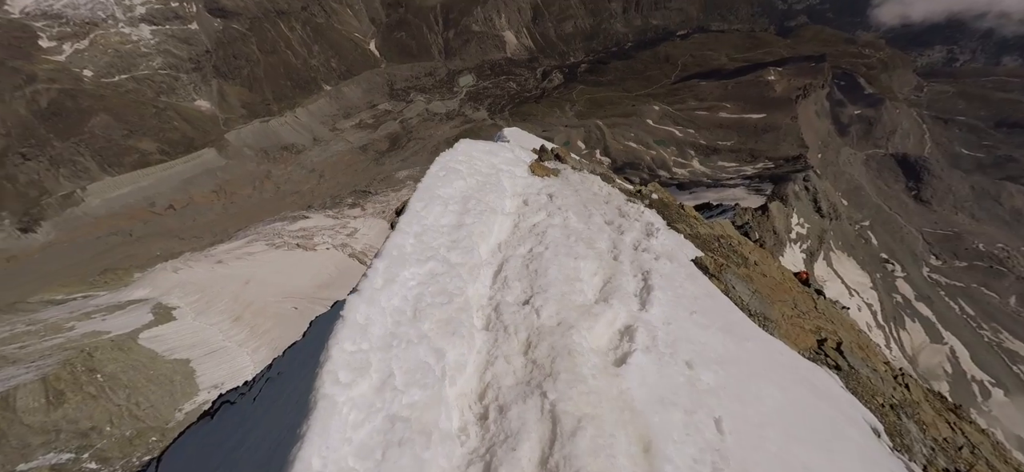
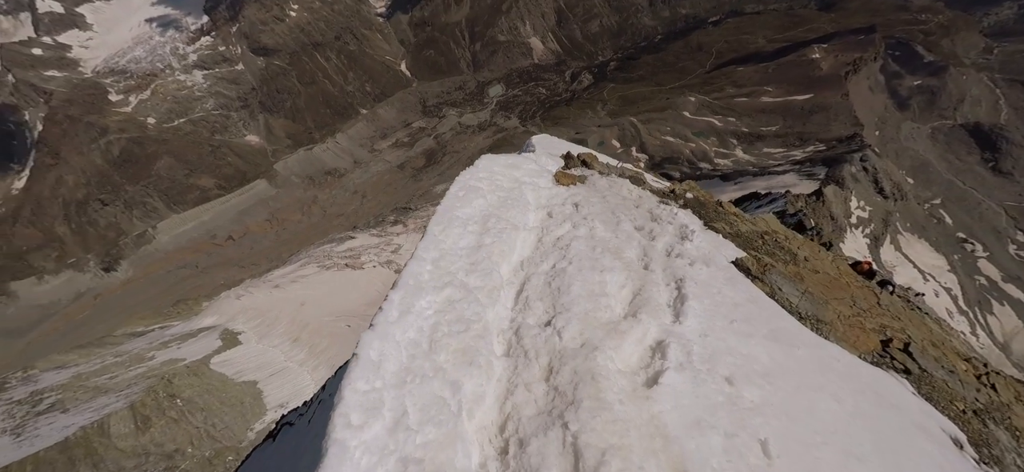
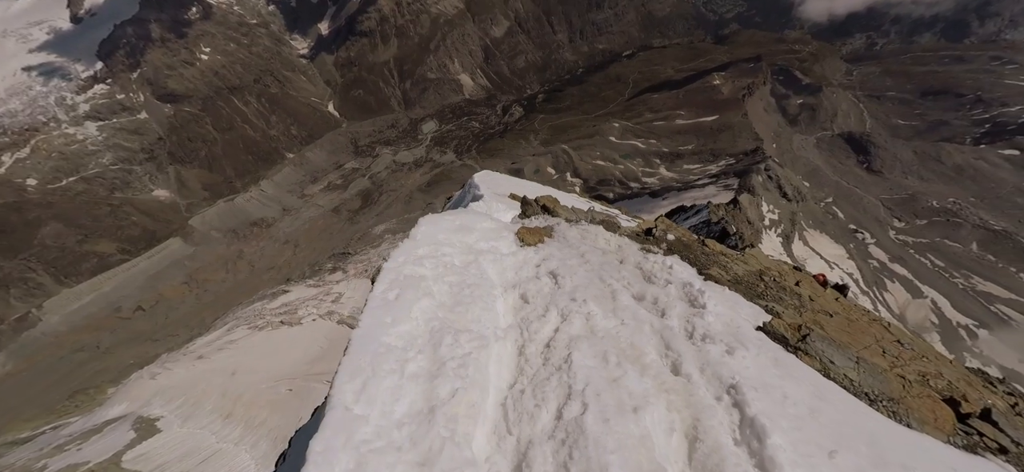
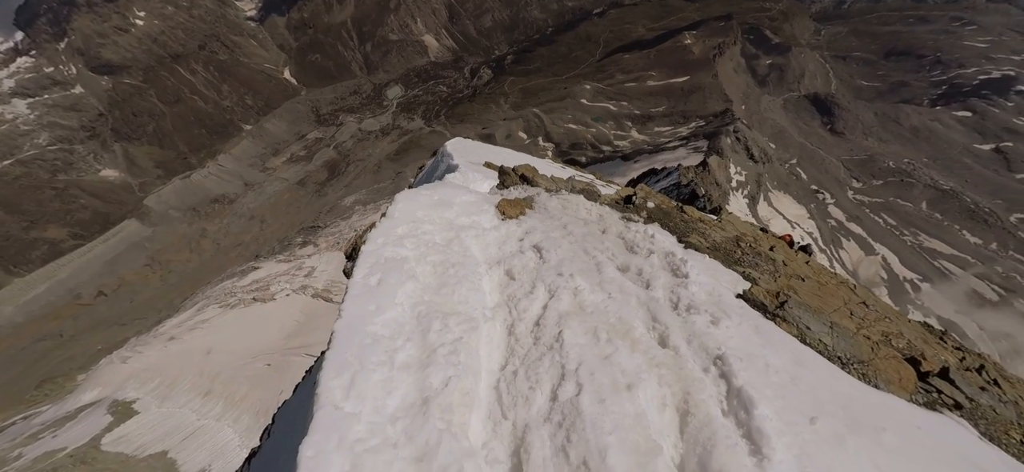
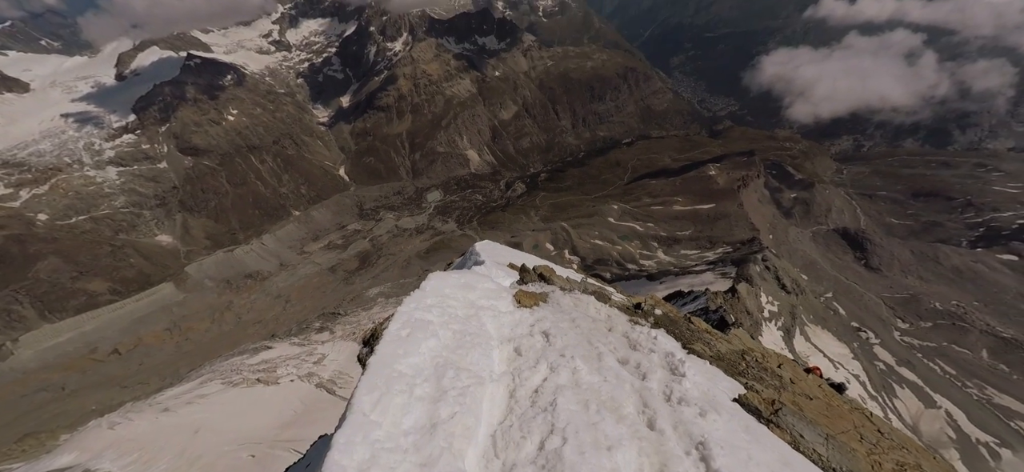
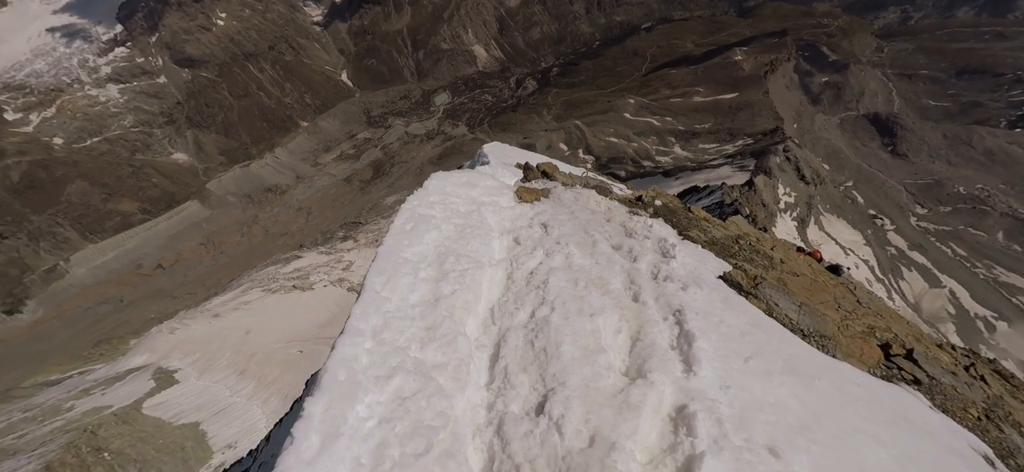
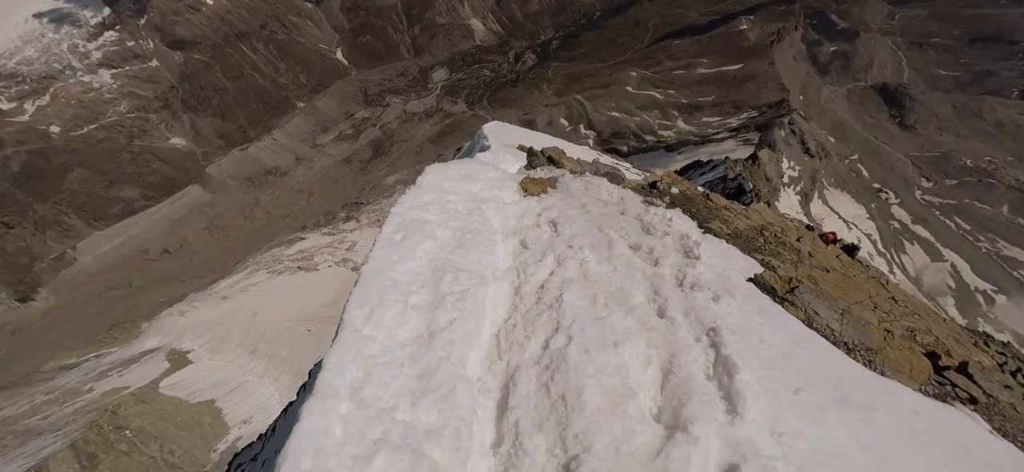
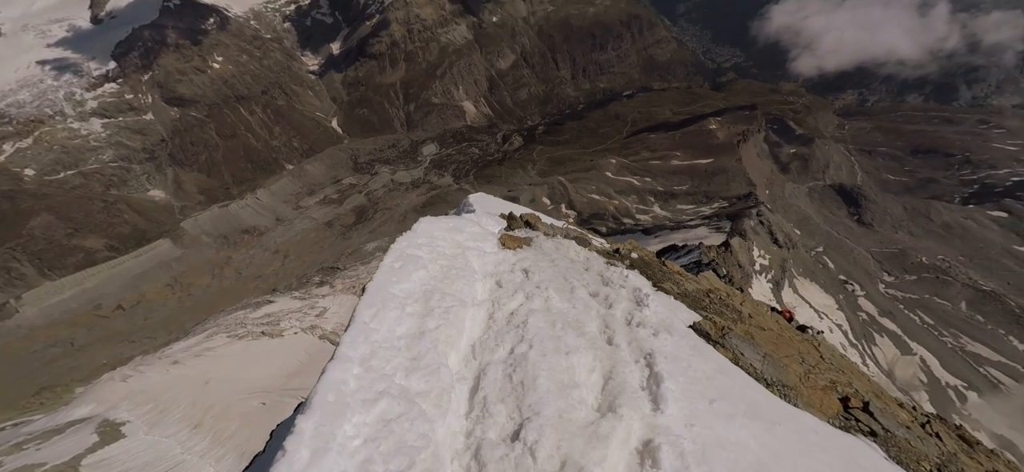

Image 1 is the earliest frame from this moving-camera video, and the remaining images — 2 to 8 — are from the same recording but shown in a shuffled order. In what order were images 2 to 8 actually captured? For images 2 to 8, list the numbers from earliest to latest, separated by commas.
2, 8, 6, 5, 7, 3, 4
